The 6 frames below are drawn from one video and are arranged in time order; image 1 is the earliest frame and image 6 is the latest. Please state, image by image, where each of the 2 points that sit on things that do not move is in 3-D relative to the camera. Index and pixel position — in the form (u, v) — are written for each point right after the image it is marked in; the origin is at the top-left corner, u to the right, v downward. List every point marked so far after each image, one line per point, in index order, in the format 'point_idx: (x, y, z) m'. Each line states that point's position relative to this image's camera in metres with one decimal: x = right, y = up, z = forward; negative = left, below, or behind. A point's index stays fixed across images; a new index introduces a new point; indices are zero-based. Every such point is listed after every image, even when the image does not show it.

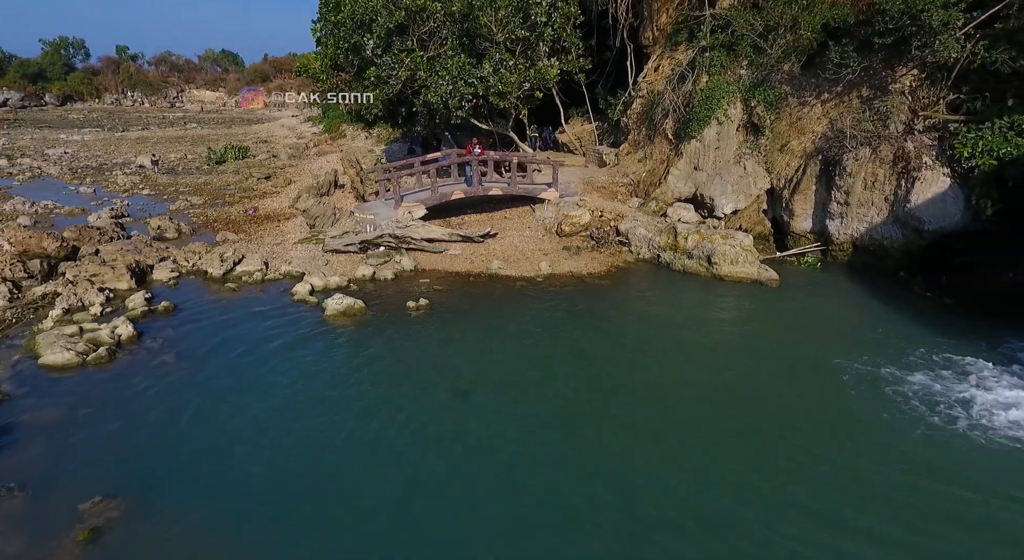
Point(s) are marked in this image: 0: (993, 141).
0: (+12.9, +3.7, +15.7) m
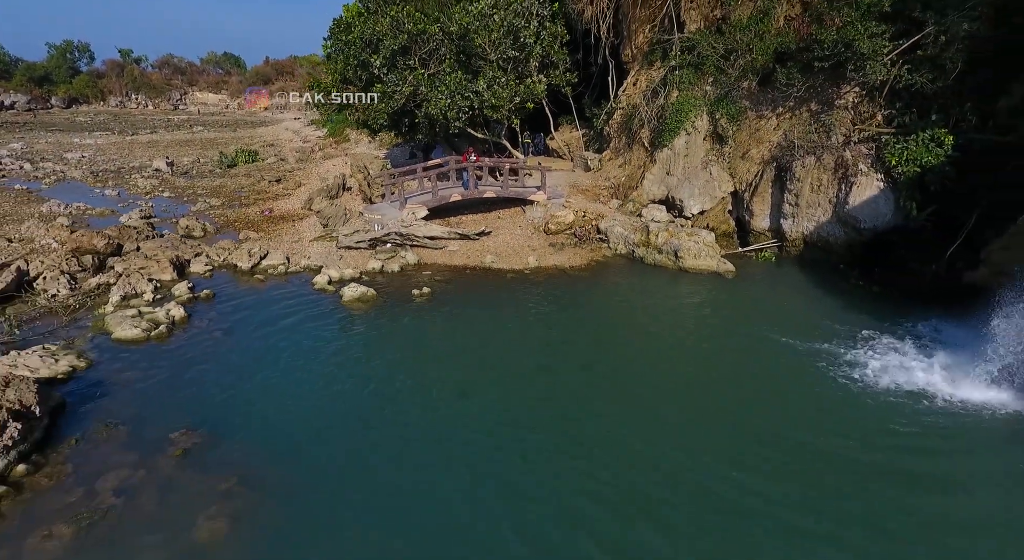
0: (+12.6, +4.0, +18.3) m
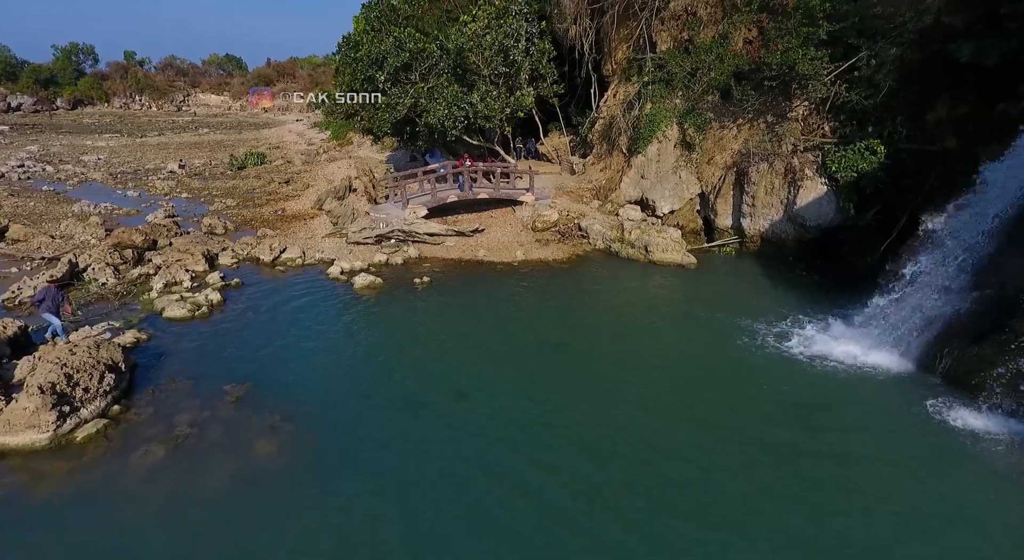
0: (+12.2, +4.3, +21.2) m
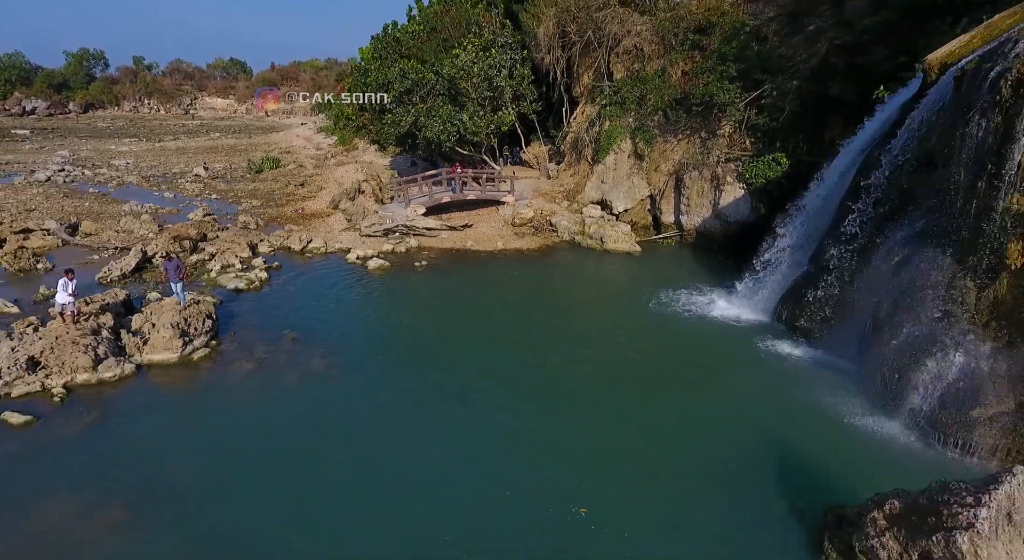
0: (+11.3, +5.0, +27.0) m
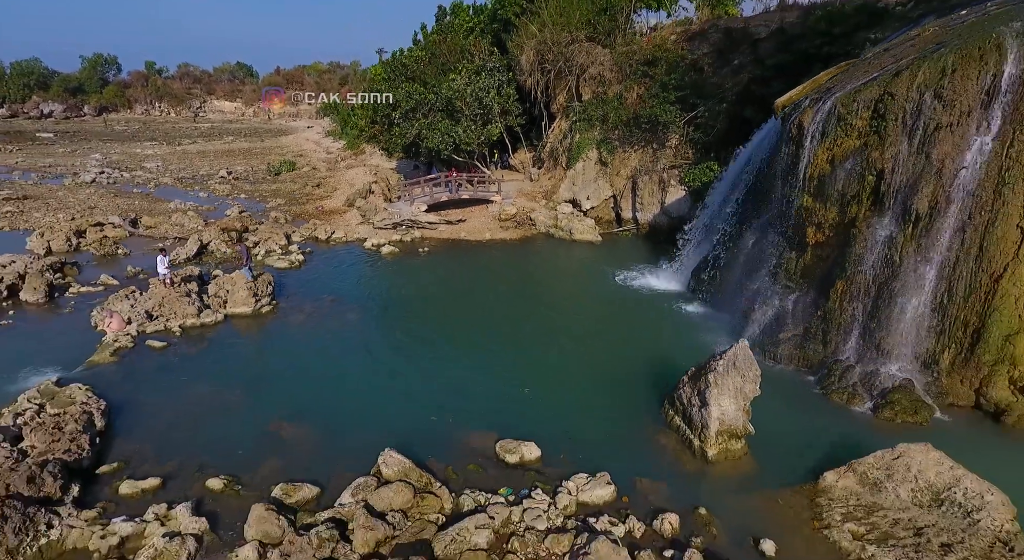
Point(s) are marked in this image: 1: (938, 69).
0: (+10.4, +6.0, +33.8) m
1: (+11.4, +5.6, +15.9) m
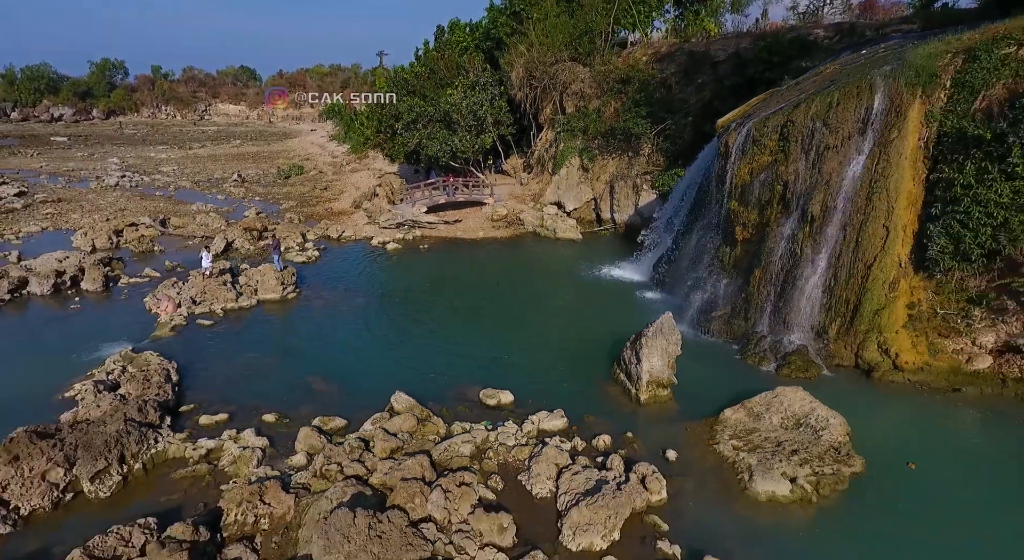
0: (+9.7, +6.4, +38.2) m
1: (+10.7, +6.0, +20.4) m
